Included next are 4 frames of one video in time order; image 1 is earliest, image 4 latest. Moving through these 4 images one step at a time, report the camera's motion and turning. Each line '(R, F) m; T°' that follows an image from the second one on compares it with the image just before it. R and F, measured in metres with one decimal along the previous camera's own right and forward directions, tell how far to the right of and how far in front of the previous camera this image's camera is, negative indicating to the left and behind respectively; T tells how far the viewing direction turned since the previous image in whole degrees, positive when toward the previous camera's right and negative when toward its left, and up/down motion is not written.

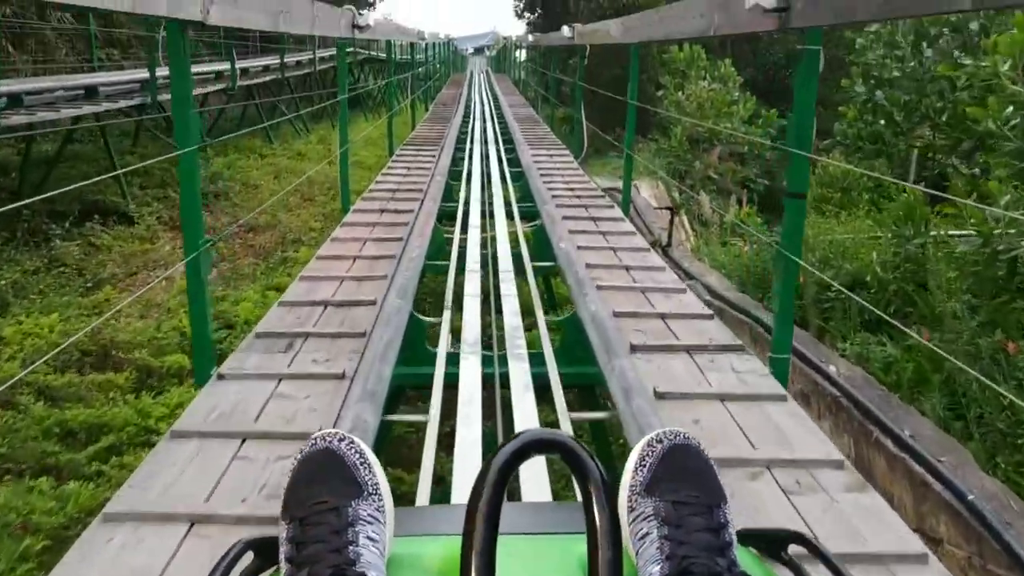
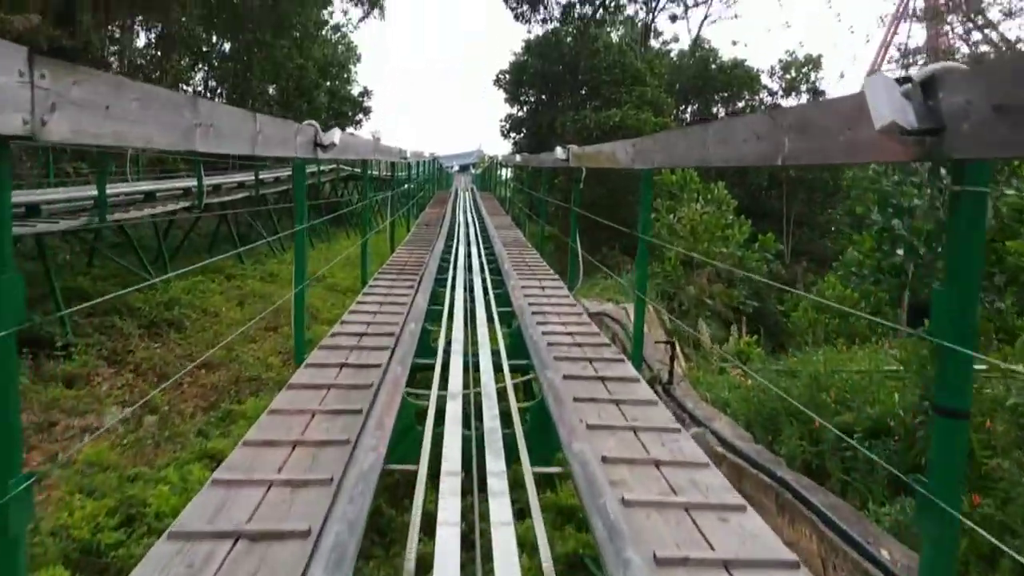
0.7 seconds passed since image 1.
(0.0, +0.3) m; +1°
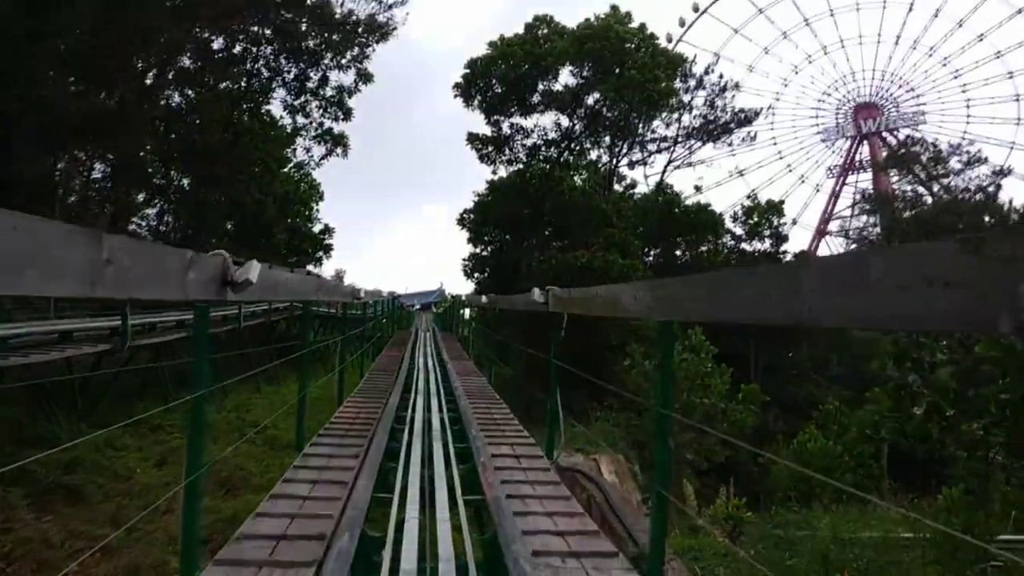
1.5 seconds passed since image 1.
(0.0, +0.4) m; +2°
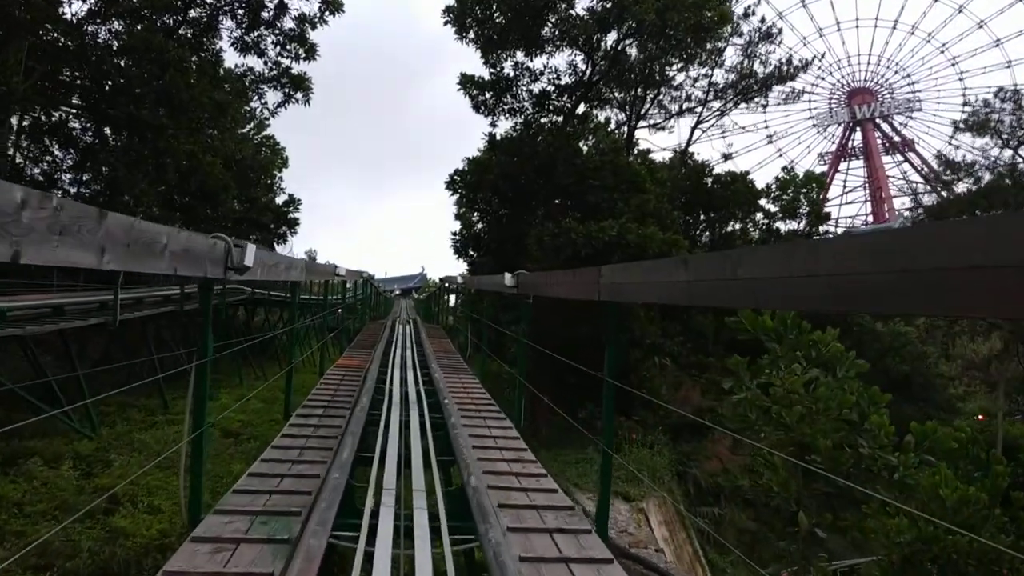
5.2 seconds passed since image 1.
(-0.2, +2.0) m; +1°
